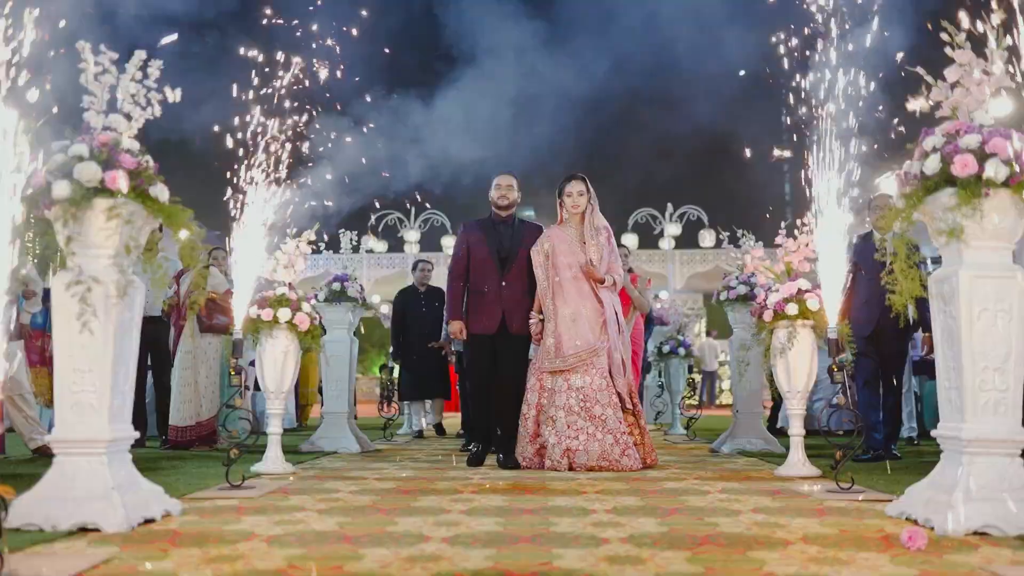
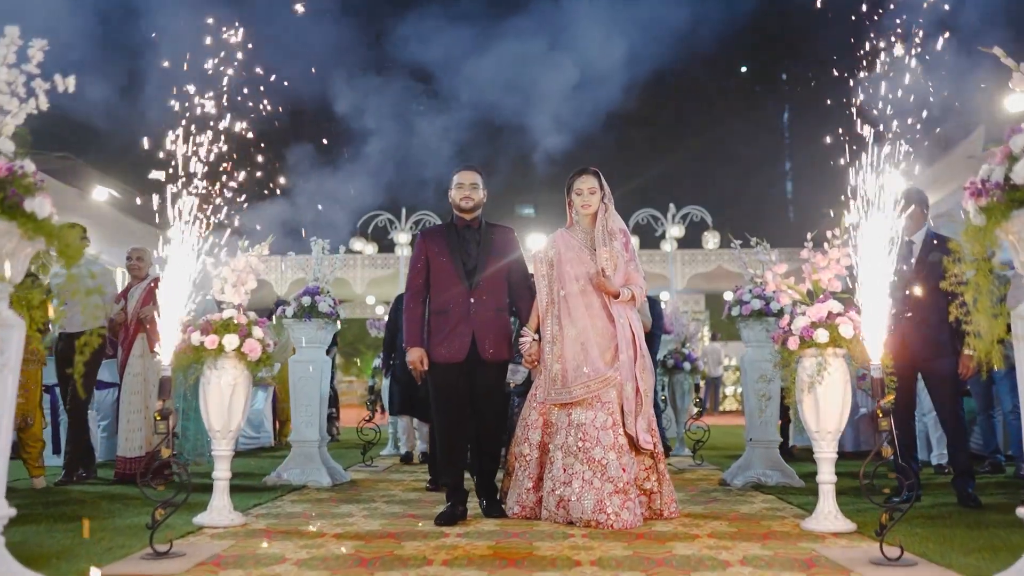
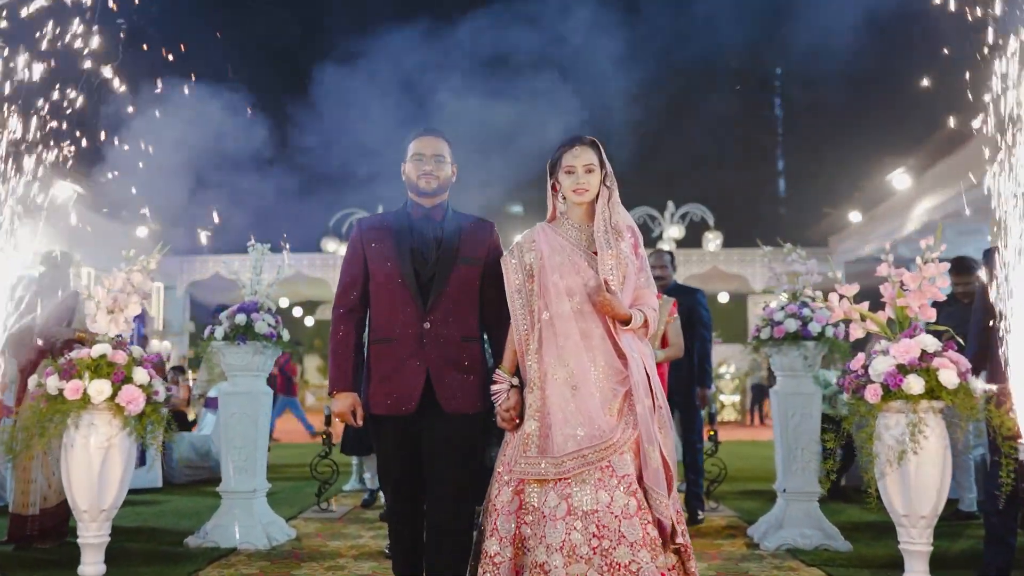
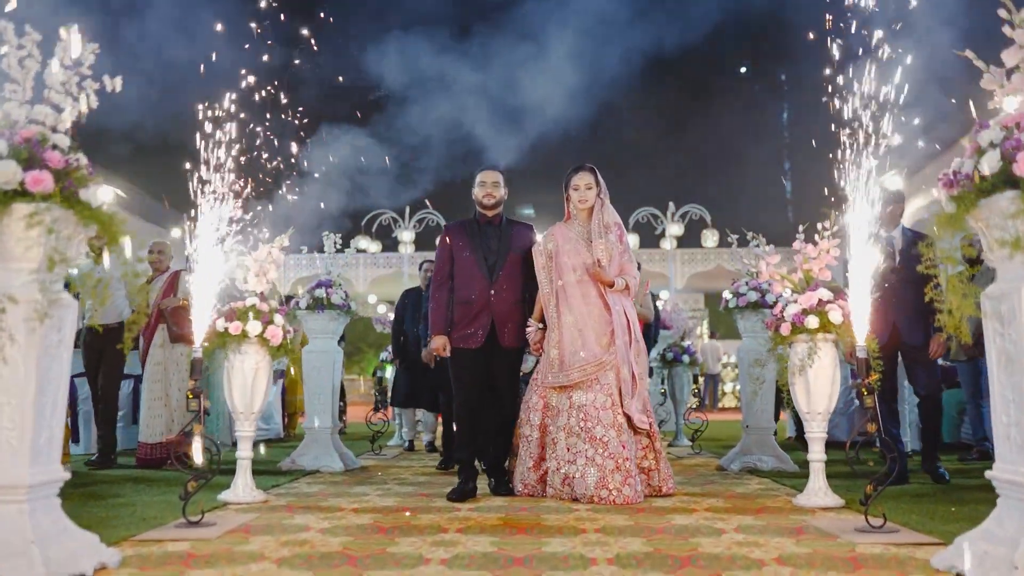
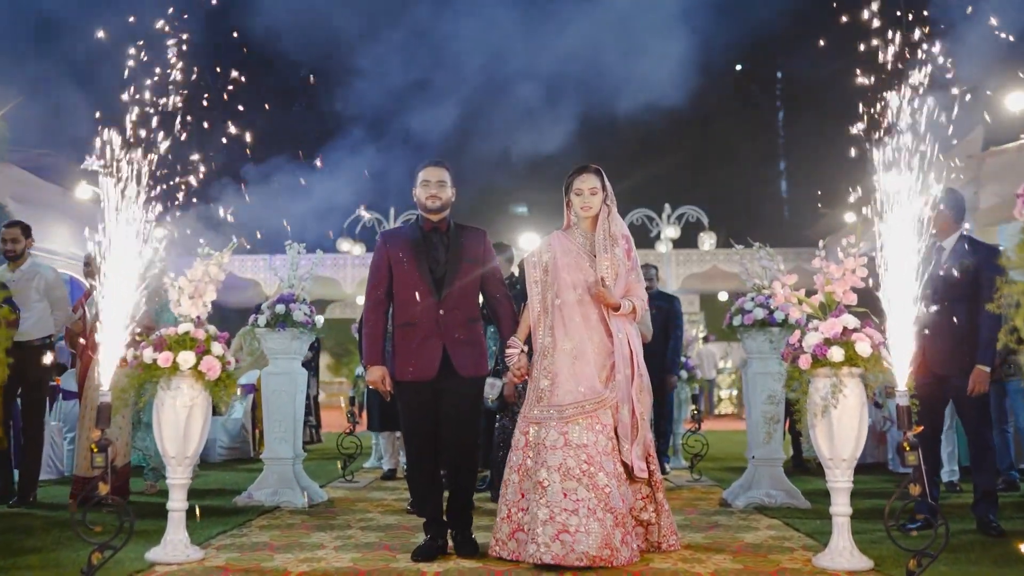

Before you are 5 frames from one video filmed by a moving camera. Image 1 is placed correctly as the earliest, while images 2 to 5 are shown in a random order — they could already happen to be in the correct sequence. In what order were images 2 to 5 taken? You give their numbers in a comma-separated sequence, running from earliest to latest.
4, 2, 5, 3
